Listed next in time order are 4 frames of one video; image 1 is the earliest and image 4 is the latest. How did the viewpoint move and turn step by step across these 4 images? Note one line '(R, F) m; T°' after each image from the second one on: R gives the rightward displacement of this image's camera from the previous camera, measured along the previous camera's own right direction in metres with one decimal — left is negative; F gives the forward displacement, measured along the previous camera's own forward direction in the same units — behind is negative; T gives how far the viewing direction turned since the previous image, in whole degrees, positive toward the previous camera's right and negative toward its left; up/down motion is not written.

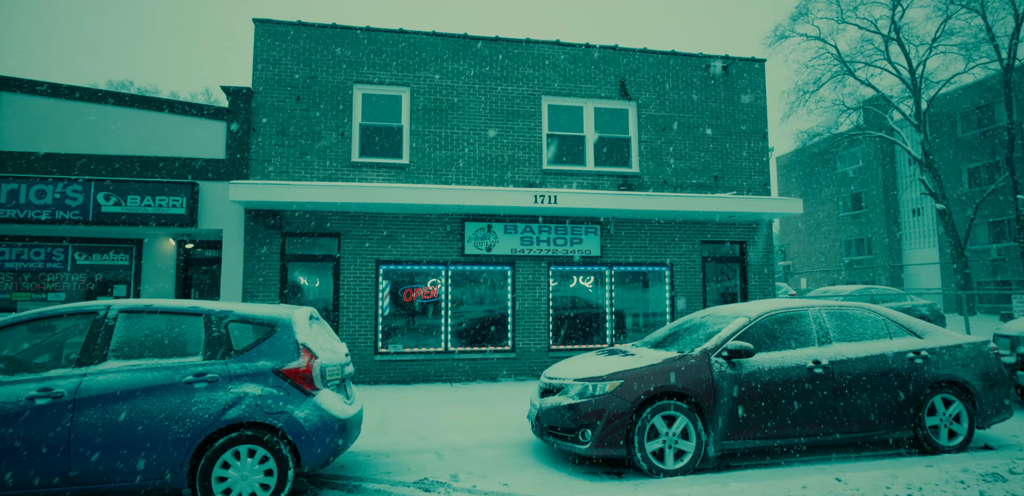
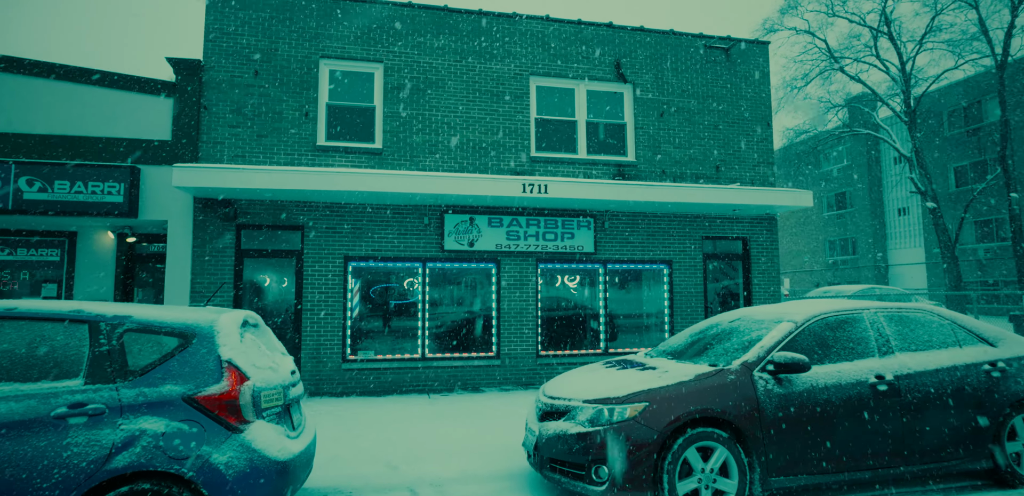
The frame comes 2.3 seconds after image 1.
(-0.1, +1.0) m; +2°
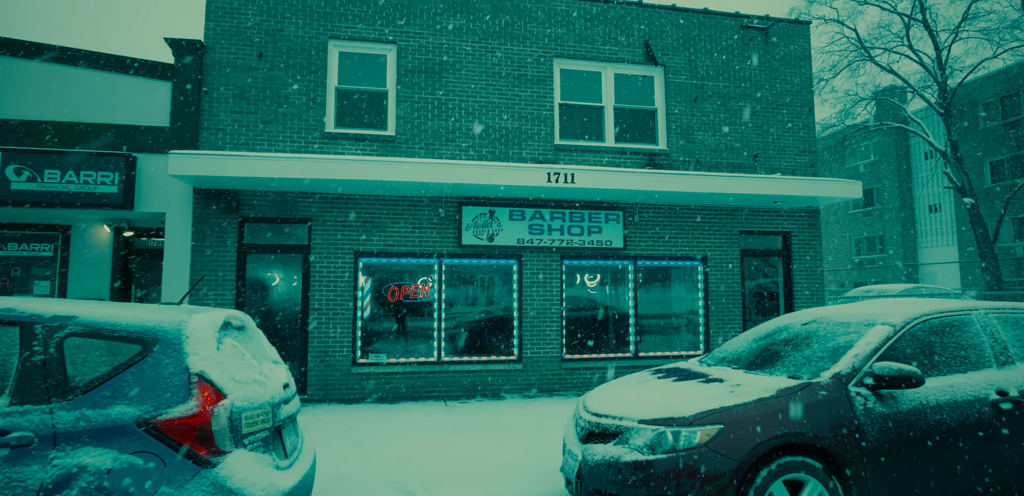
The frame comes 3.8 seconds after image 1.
(-0.2, +0.7) m; -1°
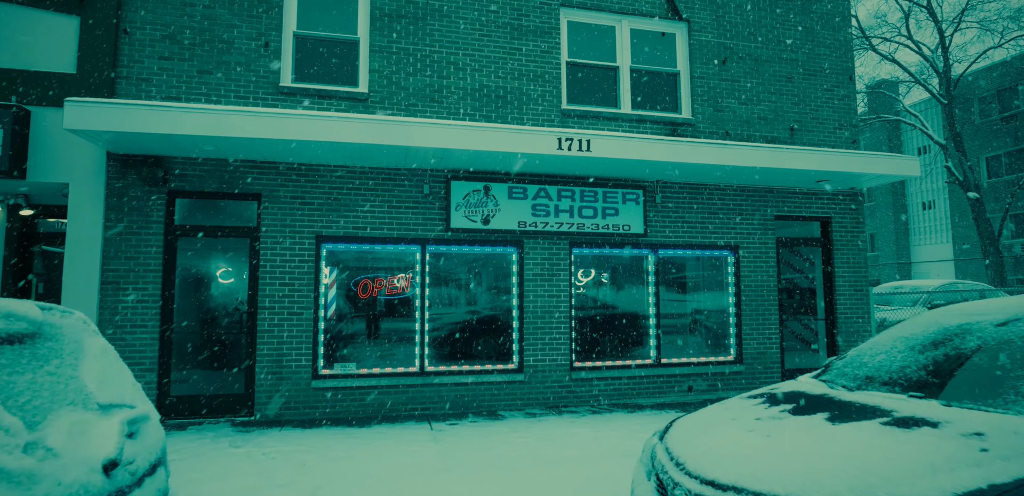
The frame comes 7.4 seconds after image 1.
(-0.3, +1.6) m; +2°
